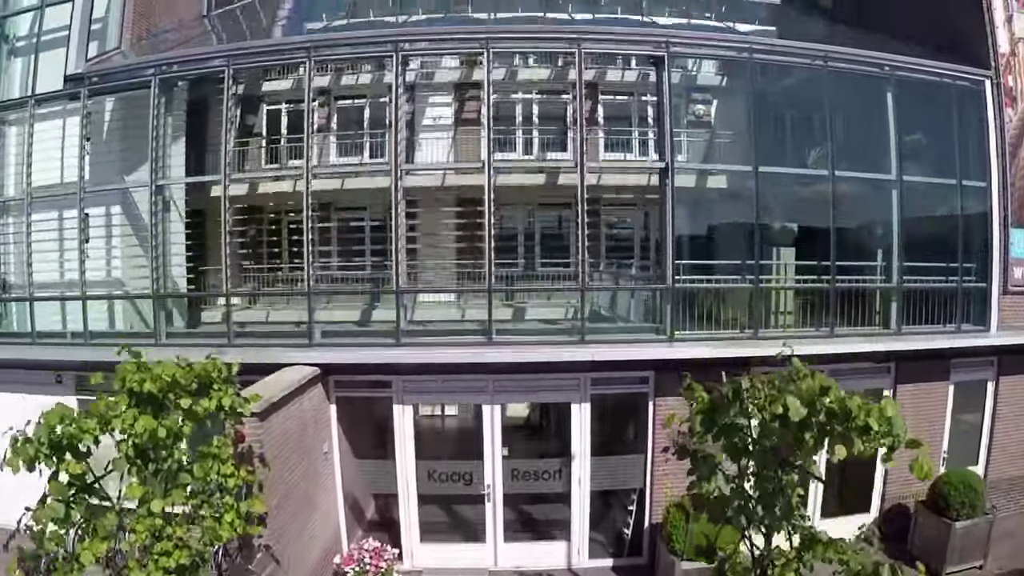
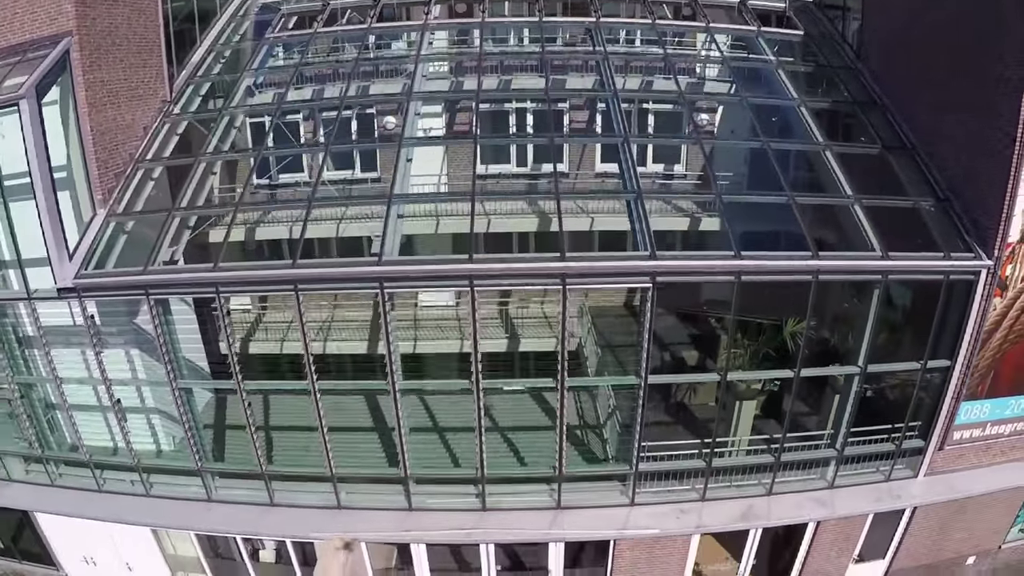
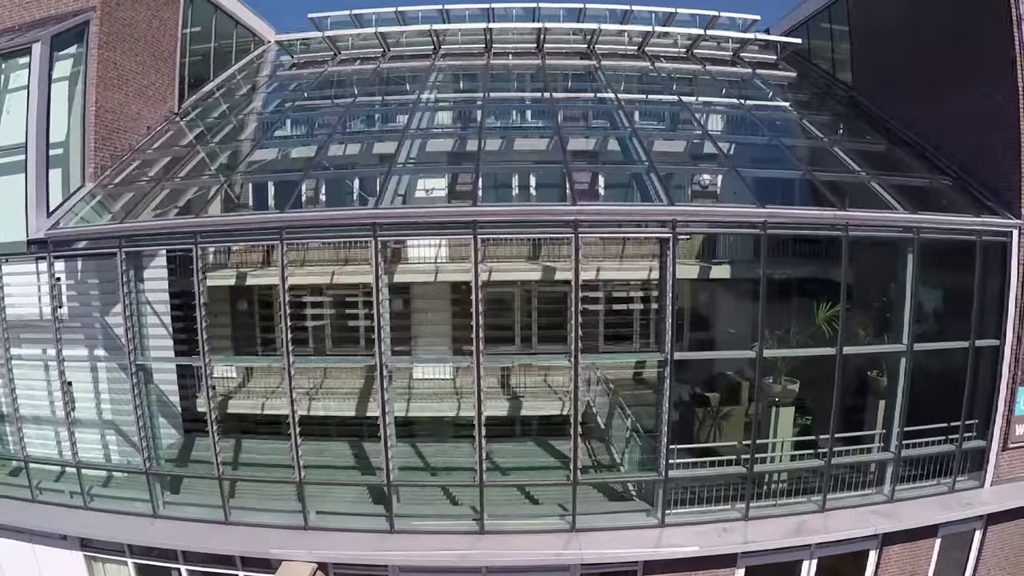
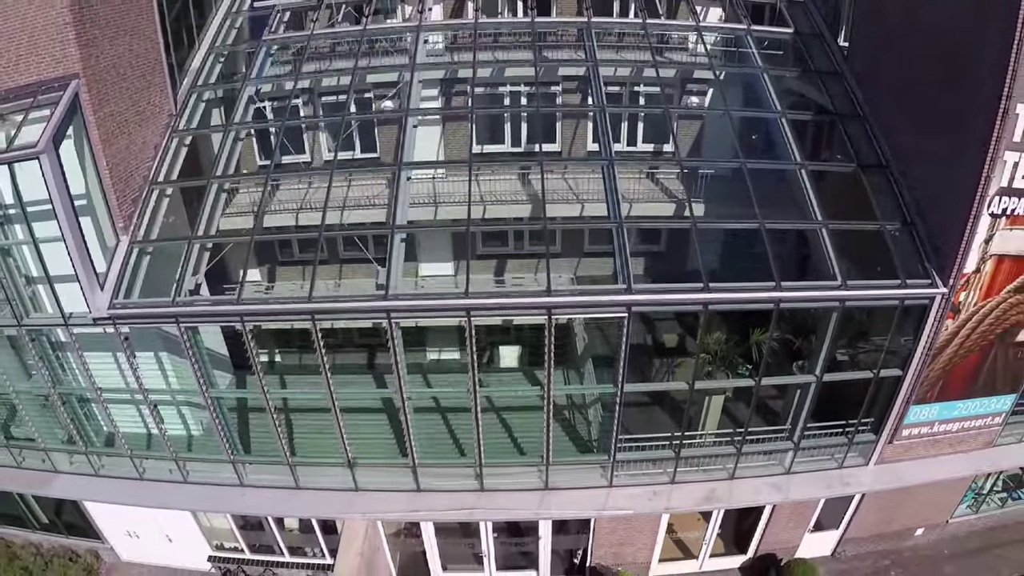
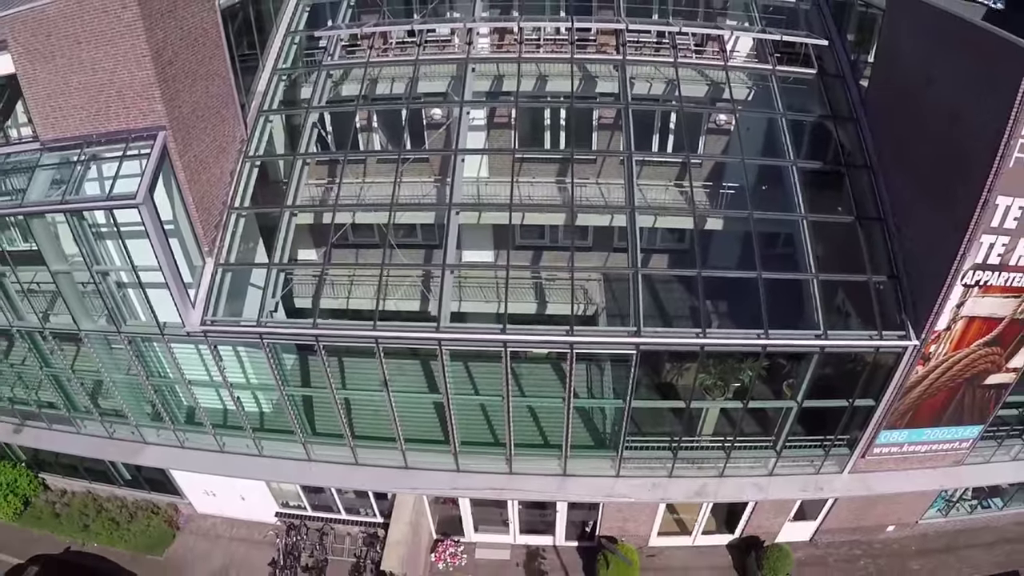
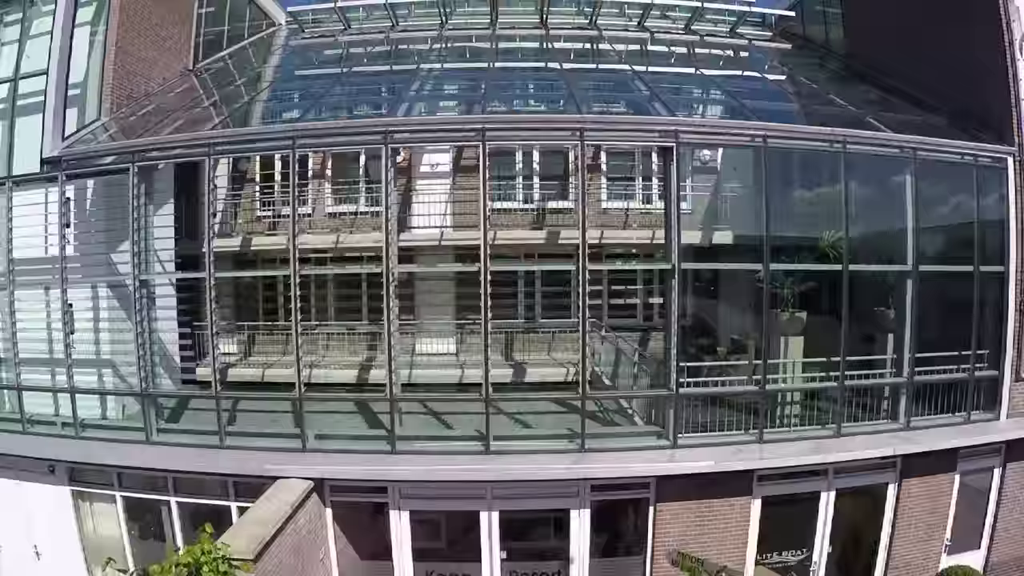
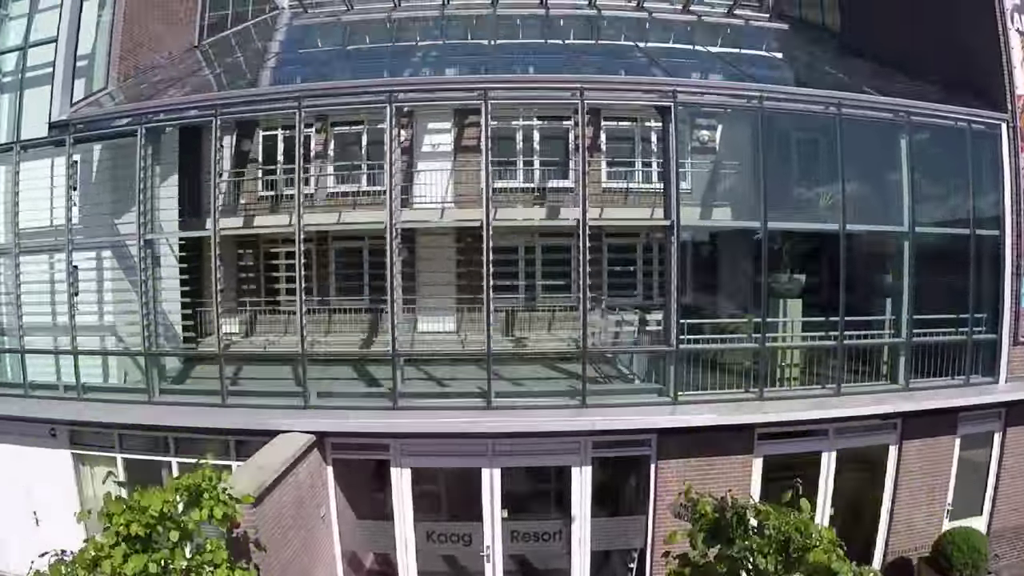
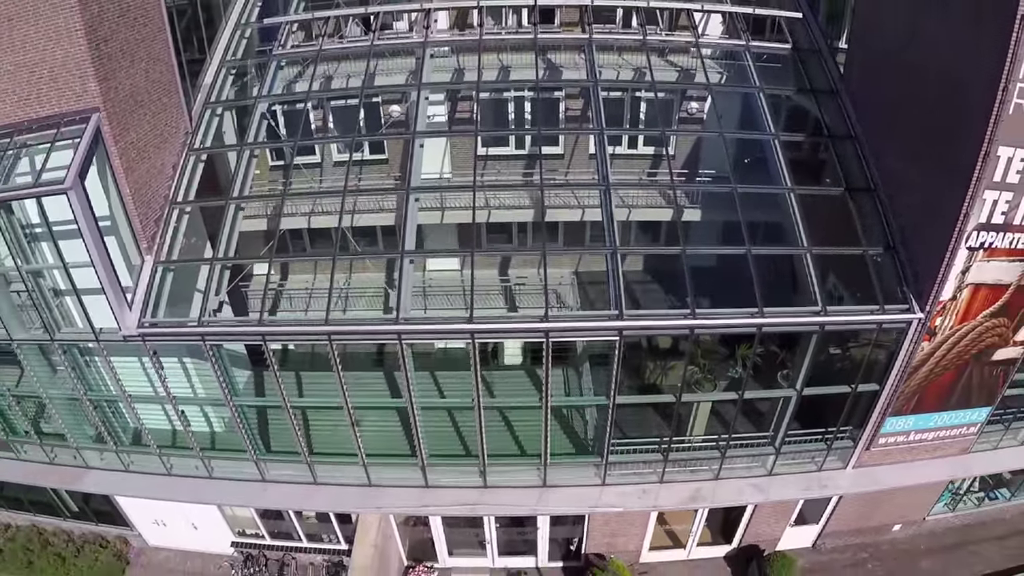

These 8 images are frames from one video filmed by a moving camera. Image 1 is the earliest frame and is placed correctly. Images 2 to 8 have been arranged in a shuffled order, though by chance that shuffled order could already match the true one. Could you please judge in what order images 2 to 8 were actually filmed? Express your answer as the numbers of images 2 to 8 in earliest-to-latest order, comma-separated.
7, 6, 3, 2, 4, 8, 5
